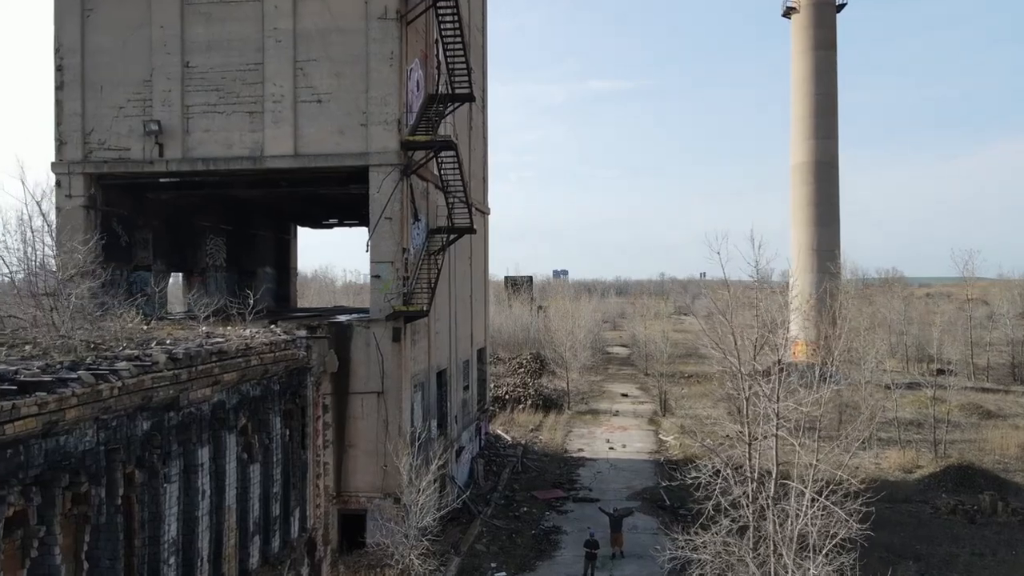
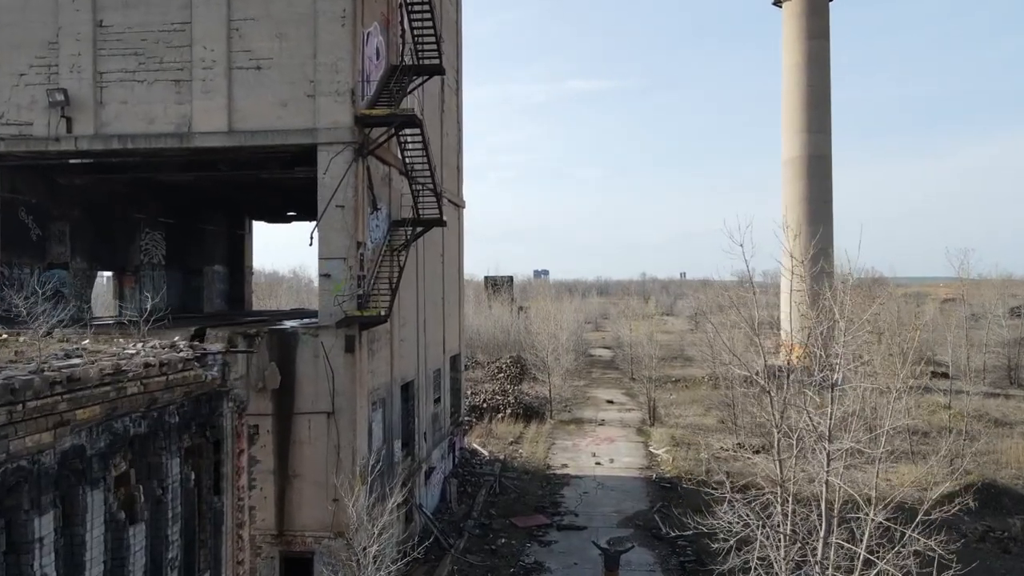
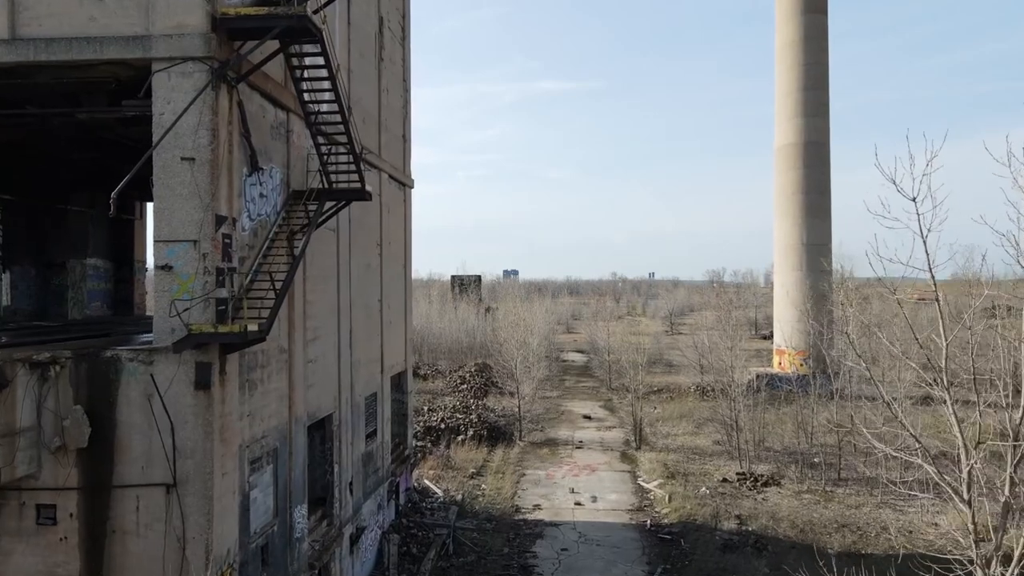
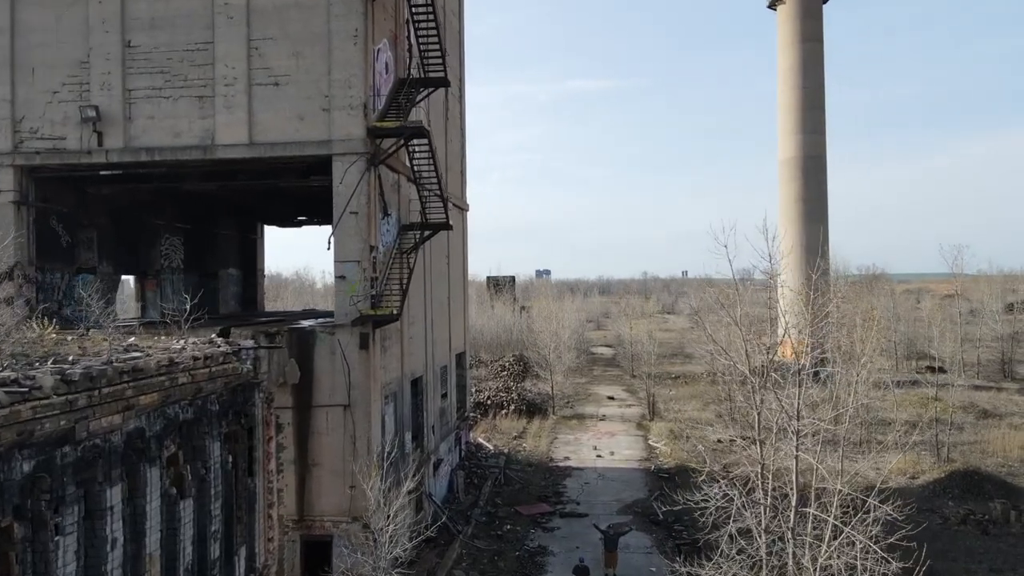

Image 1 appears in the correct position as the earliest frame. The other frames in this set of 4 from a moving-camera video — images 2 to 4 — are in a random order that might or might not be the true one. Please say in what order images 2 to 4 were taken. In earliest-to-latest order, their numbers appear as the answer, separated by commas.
4, 2, 3
